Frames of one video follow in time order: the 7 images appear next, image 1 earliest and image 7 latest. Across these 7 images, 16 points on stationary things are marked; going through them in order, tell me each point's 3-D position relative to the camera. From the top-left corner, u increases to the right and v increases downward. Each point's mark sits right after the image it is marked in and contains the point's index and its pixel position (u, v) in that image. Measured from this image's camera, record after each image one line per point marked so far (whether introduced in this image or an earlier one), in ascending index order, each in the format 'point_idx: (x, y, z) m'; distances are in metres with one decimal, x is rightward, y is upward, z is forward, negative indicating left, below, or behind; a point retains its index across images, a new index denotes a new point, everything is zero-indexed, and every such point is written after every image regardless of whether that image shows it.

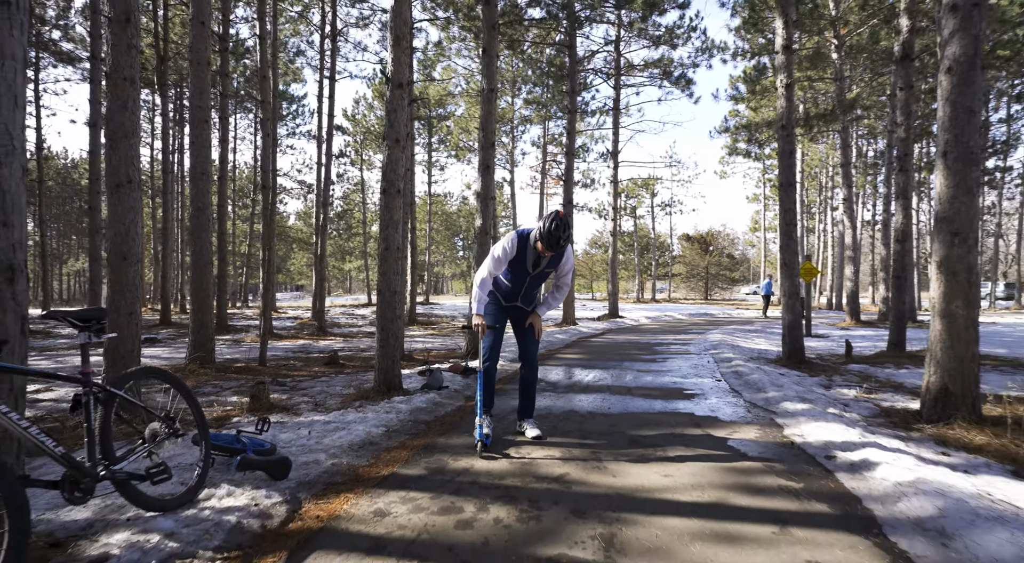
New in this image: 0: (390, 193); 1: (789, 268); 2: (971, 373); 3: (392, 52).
0: (-1.5, +1.1, +7.4) m
1: (+4.5, +0.2, +9.7) m
2: (+3.9, -0.8, +5.2) m
3: (-1.5, +2.9, +7.5) m
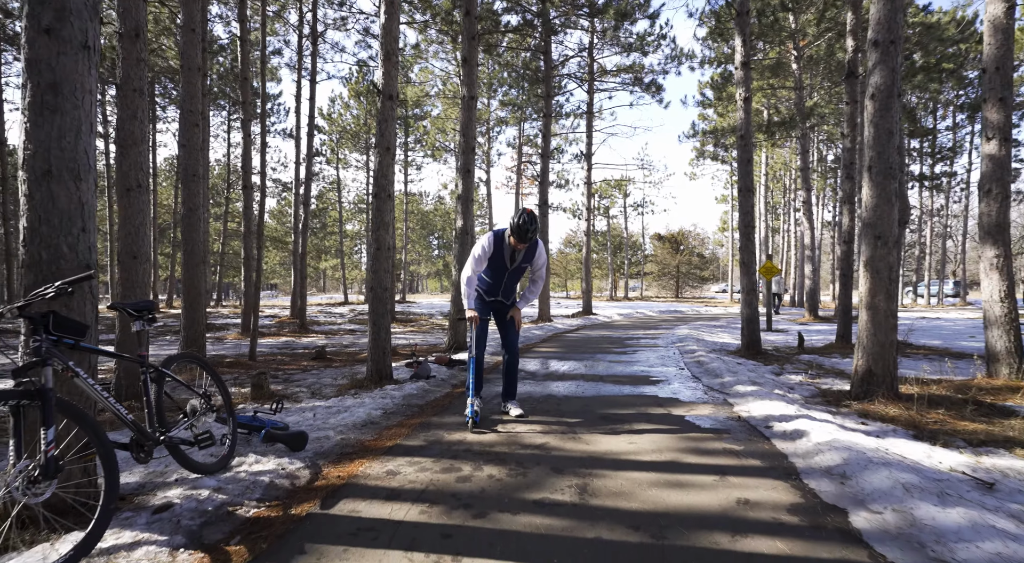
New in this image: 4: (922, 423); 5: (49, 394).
0: (-1.7, +1.1, +8.0) m
1: (+4.1, +0.2, +10.5) m
2: (+3.7, -0.7, +6.0) m
3: (-1.7, +2.9, +8.1) m
4: (+3.5, -1.2, +5.1) m
5: (-2.1, -0.5, +2.7) m
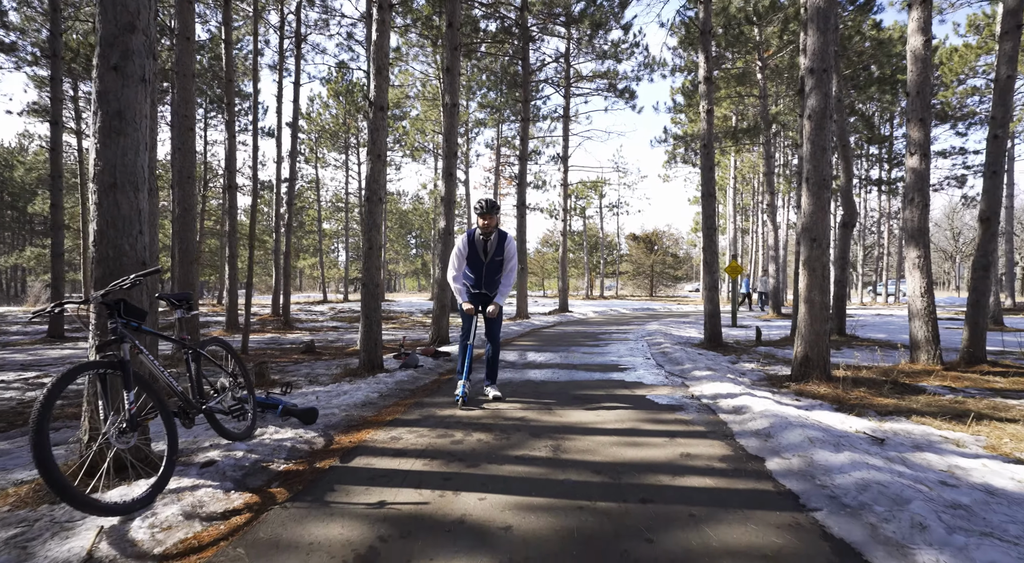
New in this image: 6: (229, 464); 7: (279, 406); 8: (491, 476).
0: (-2.0, +1.2, +8.6) m
1: (+3.8, +0.3, +11.4) m
2: (+3.5, -0.7, +6.9) m
3: (-2.0, +2.9, +8.8) m
4: (+3.3, -1.2, +6.0) m
5: (-2.1, -0.5, +3.4) m
6: (-1.8, -1.2, +3.9) m
7: (-1.8, -1.0, +4.6) m
8: (-0.1, -1.2, +3.7) m
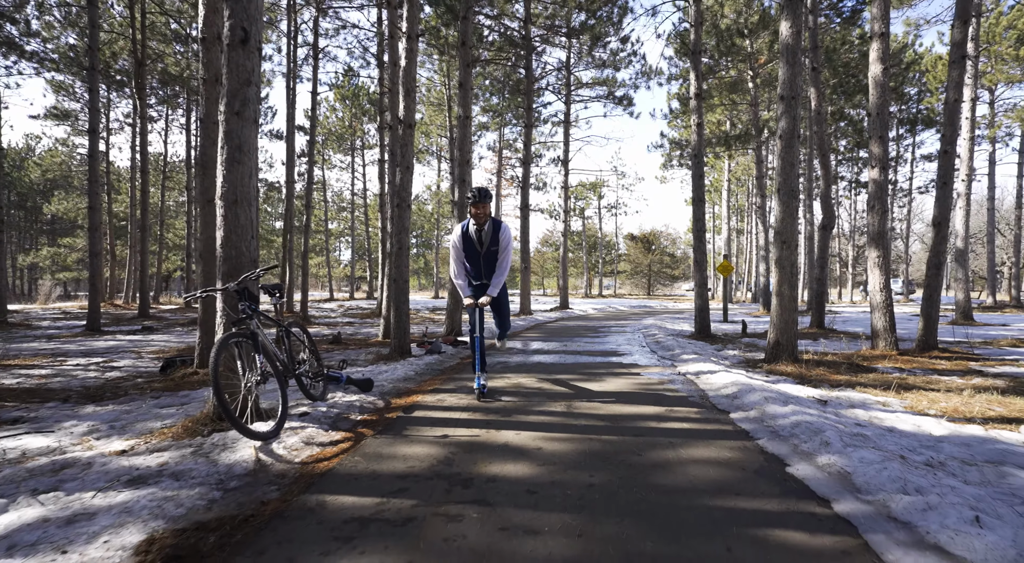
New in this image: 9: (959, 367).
0: (-1.8, +1.2, +9.8) m
1: (+3.9, +0.3, +12.6) m
2: (+3.7, -0.7, +8.1) m
3: (-1.8, +3.0, +10.0) m
4: (+3.5, -1.1, +7.2) m
5: (-1.9, -0.4, +4.6) m
6: (-1.6, -1.1, +5.1) m
7: (-1.6, -0.9, +5.8) m
8: (+0.1, -1.1, +4.9) m
9: (+6.0, -1.2, +8.1) m
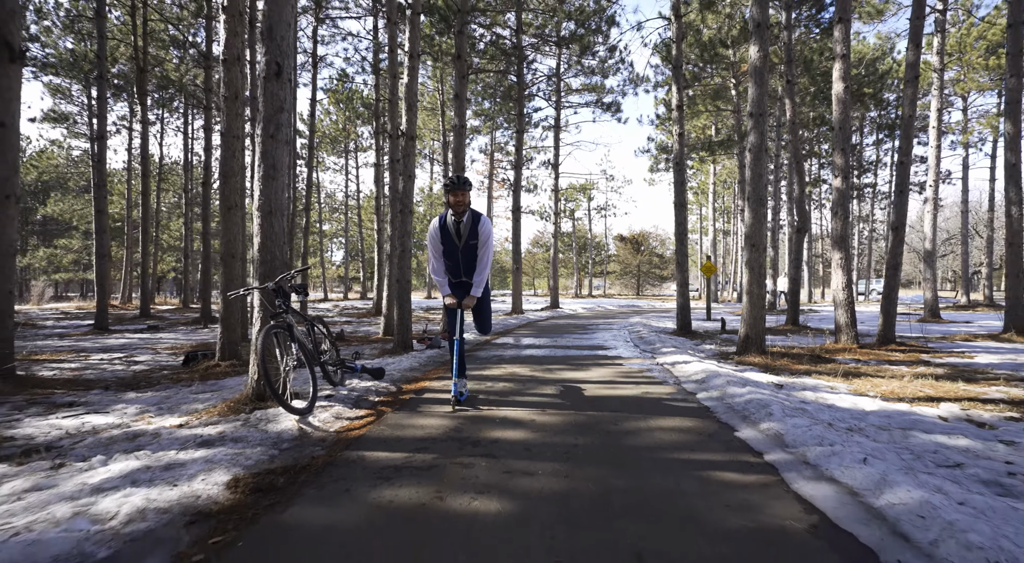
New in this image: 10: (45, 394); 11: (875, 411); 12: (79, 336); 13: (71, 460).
0: (-1.9, +1.2, +10.6) m
1: (+3.8, +0.3, +13.5) m
2: (+3.7, -0.7, +8.9) m
3: (-1.9, +3.0, +10.8) m
4: (+3.4, -1.1, +8.0) m
5: (-2.0, -0.4, +5.3) m
6: (-1.6, -1.1, +5.9) m
7: (-1.7, -0.9, +6.6) m
8: (+0.1, -1.1, +5.7) m
9: (+6.0, -1.2, +9.0) m
10: (-5.0, -1.2, +6.5) m
11: (+3.2, -1.1, +5.4) m
12: (-9.9, -1.3, +13.8) m
13: (-2.9, -1.2, +3.9) m
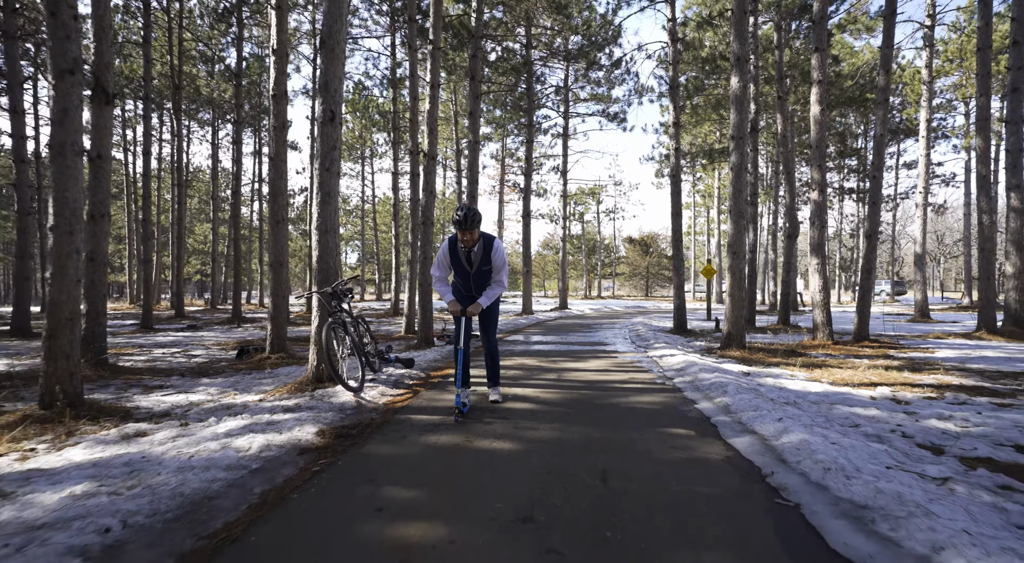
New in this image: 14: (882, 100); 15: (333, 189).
0: (-1.7, +1.1, +11.9) m
1: (+4.0, +0.3, +14.7) m
2: (+3.8, -0.7, +10.2) m
3: (-1.7, +2.9, +12.1) m
4: (+3.6, -1.2, +9.3) m
5: (-1.9, -0.5, +6.7) m
6: (-1.5, -1.2, +7.2) m
7: (-1.5, -1.0, +7.9) m
8: (+0.2, -1.2, +7.0) m
9: (+6.1, -1.2, +10.2) m
10: (-4.9, -1.3, +7.9) m
11: (+3.3, -1.2, +6.6) m
12: (-9.6, -1.3, +15.2) m
13: (-2.8, -1.2, +5.3) m
14: (+6.9, +3.4, +11.3) m
15: (-2.1, +1.1, +7.1) m
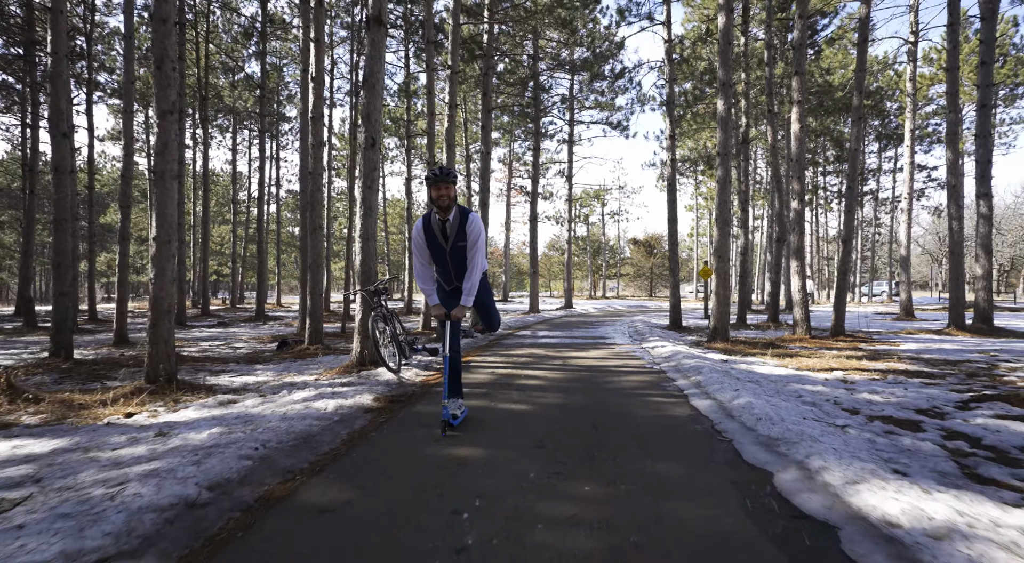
0: (-1.5, +1.1, +13.2) m
1: (+4.3, +0.3, +16.0) m
2: (+4.0, -0.7, +11.4) m
3: (-1.5, +2.9, +13.4) m
4: (+3.8, -1.2, +10.5) m
5: (-1.7, -0.5, +8.0) m
6: (-1.4, -1.2, +8.5) m
7: (-1.4, -1.0, +9.2) m
8: (+0.3, -1.2, +8.3) m
9: (+6.3, -1.2, +11.4) m
10: (-4.7, -1.3, +9.2) m
11: (+3.5, -1.2, +7.8) m
12: (-9.4, -1.3, +16.6) m
13: (-2.6, -1.2, +6.6) m
14: (+7.1, +3.4, +12.6) m
15: (-1.9, +1.1, +8.4) m
